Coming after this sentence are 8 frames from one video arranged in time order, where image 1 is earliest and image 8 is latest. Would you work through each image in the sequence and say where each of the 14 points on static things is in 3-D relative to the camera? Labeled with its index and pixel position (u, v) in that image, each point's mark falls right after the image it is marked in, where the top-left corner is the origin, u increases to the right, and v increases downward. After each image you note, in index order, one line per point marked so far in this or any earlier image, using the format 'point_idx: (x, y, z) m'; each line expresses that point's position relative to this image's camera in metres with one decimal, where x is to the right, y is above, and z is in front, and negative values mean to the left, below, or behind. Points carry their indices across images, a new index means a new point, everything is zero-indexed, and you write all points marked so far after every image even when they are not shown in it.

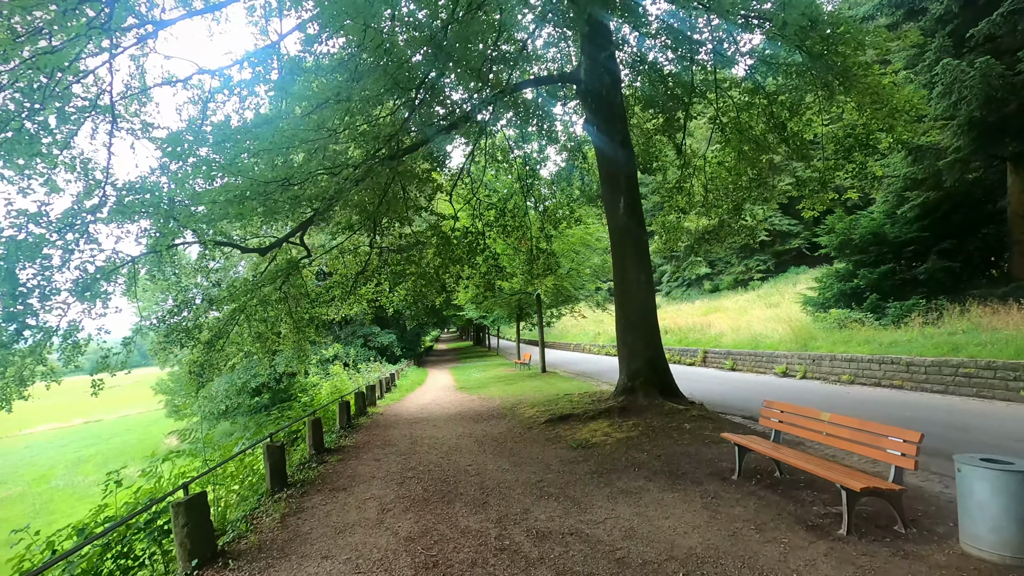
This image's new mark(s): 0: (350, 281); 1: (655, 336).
0: (-3.8, +0.1, +12.4) m
1: (+2.4, -0.8, +9.0) m
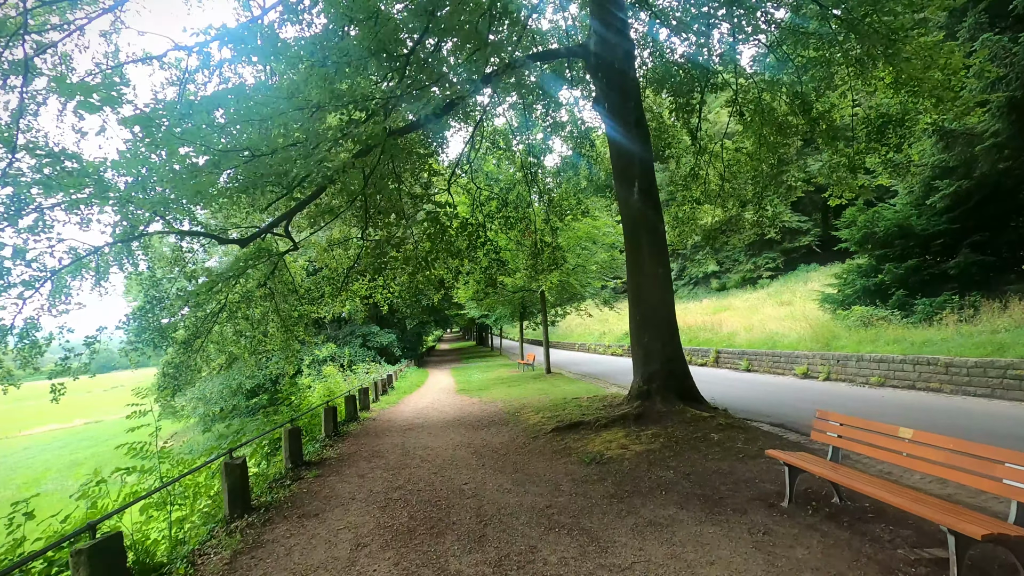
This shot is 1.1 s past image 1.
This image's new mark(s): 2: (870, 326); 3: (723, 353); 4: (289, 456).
0: (-3.8, +0.2, +11.5) m
1: (+2.5, -0.7, +8.1) m
2: (+9.4, -1.0, +14.0) m
3: (+7.0, -2.1, +17.7) m
4: (-2.7, -2.0, +6.4) m
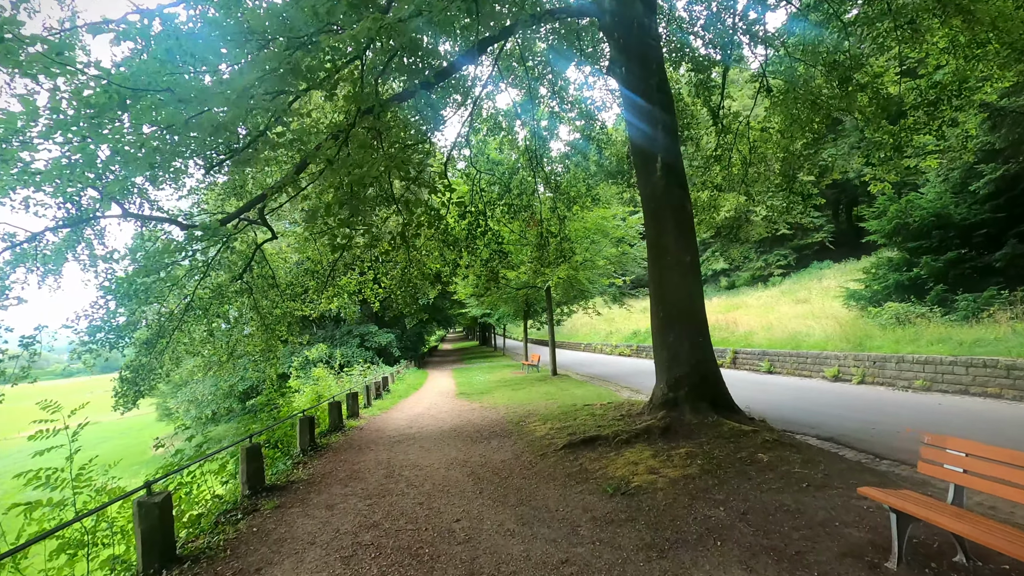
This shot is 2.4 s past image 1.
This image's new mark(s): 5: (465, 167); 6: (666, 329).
0: (-3.7, +0.3, +10.4) m
1: (+2.5, -0.6, +7.0) m
2: (+9.5, -0.9, +12.8) m
3: (+7.1, -2.0, +16.5) m
4: (-2.7, -1.9, +5.3) m
5: (-1.0, +2.5, +11.0) m
6: (+2.1, -0.5, +7.1) m
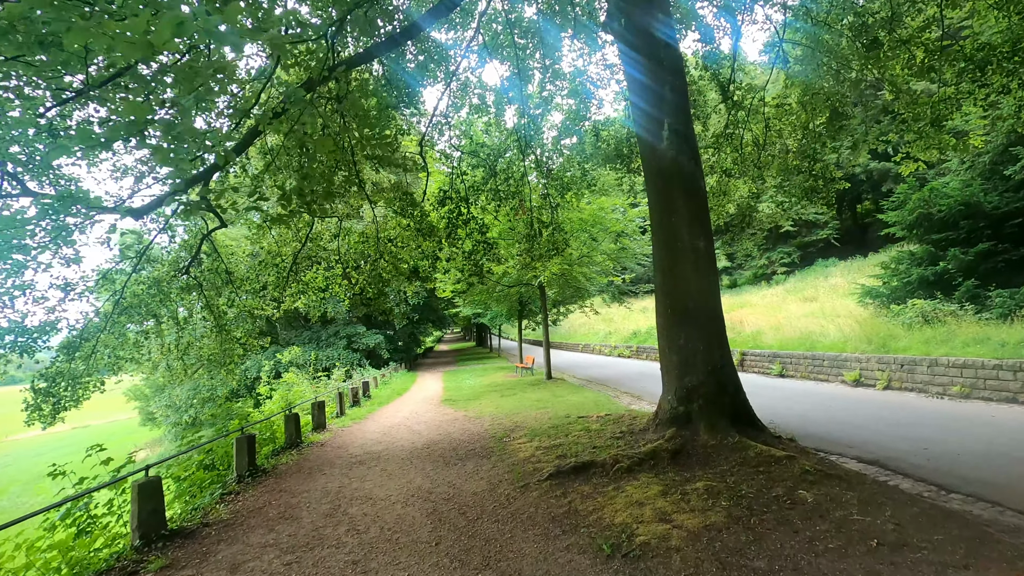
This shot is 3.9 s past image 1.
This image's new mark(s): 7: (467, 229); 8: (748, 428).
0: (-4.0, +0.4, +9.2) m
1: (+2.3, -0.5, +5.8) m
2: (+9.3, -0.8, +11.6) m
3: (+6.9, -1.9, +15.3) m
4: (-2.9, -1.8, +4.1) m
5: (-1.3, +2.6, +9.8) m
6: (+1.8, -0.5, +5.9) m
7: (-0.8, +1.1, +9.5) m
8: (+2.5, -1.5, +5.6) m
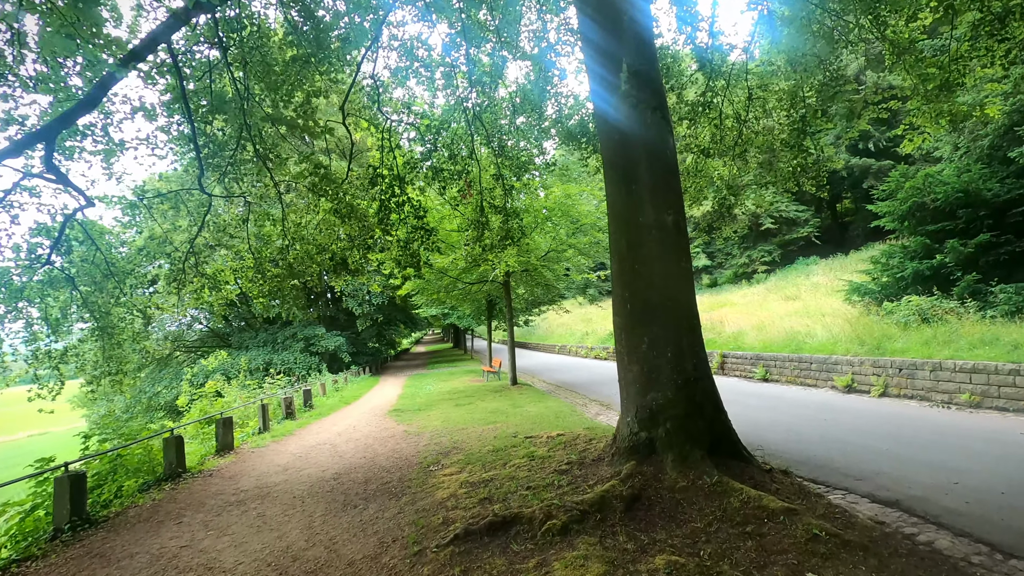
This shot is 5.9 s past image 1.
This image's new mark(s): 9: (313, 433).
0: (-4.8, +0.5, +7.7) m
1: (+1.5, -0.4, +4.5) m
2: (+8.3, -0.7, +10.5) m
3: (+5.8, -1.8, +14.1) m
4: (-3.6, -1.7, +2.6) m
5: (-2.1, +2.7, +8.4) m
6: (+1.1, -0.4, +4.5) m
7: (-1.7, +1.2, +8.1) m
8: (+1.7, -1.4, +4.2) m
9: (-3.6, -2.6, +9.6) m
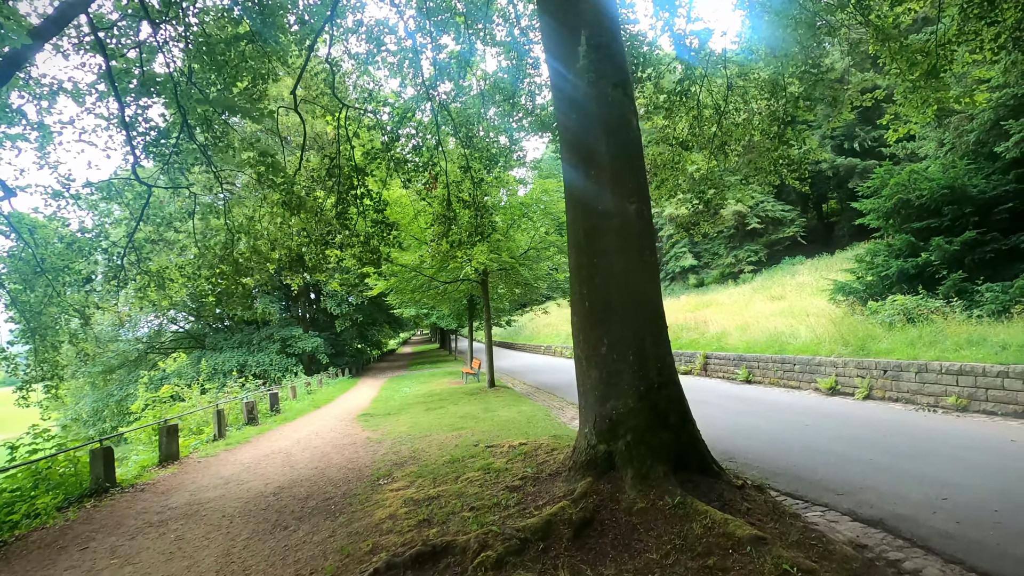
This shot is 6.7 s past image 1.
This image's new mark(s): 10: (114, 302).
0: (-5.3, +0.5, +7.1) m
1: (+1.1, -0.4, +4.0) m
2: (+7.8, -0.6, +10.2) m
3: (+5.2, -1.8, +13.7) m
4: (-4.0, -1.7, +2.0) m
5: (-2.6, +2.7, +7.8) m
6: (+0.6, -0.3, +4.1) m
7: (-2.2, +1.2, +7.6) m
8: (+1.3, -1.3, +3.8) m
9: (-4.1, -2.6, +9.1) m
10: (-6.0, -0.2, +8.1) m
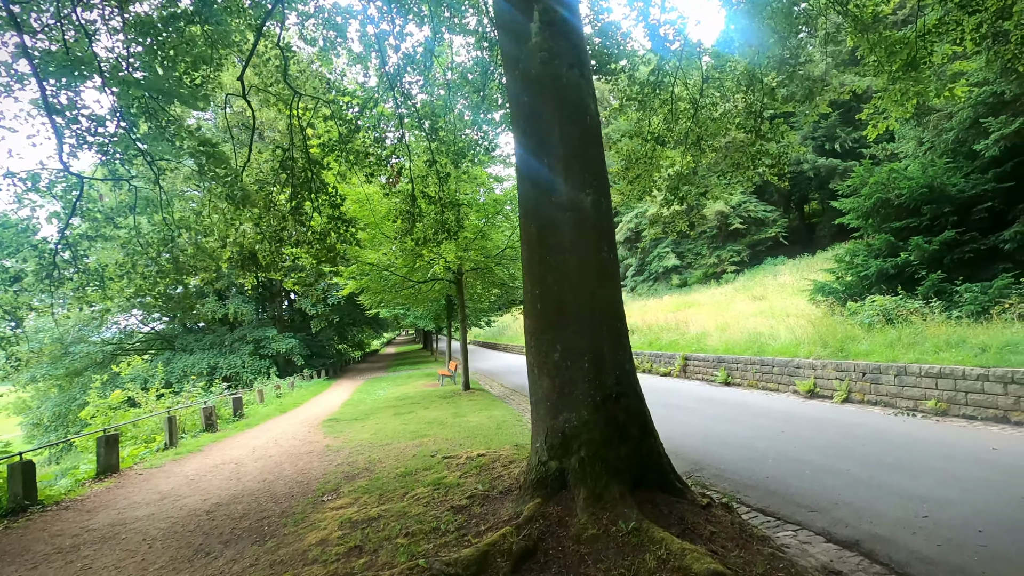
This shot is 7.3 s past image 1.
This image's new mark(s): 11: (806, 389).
0: (-5.8, +0.5, +6.6) m
1: (+0.7, -0.4, +3.7) m
2: (+7.2, -0.6, +10.0) m
3: (+4.6, -1.8, +13.5) m
4: (-4.3, -1.7, +1.5) m
5: (-3.1, +2.7, +7.4) m
6: (+0.2, -0.3, +3.7) m
7: (-2.6, +1.2, +7.1) m
8: (+0.9, -1.3, +3.4) m
9: (-4.6, -2.6, +8.6) m
10: (-6.5, -0.2, +7.5) m
11: (+5.3, -1.8, +9.6) m
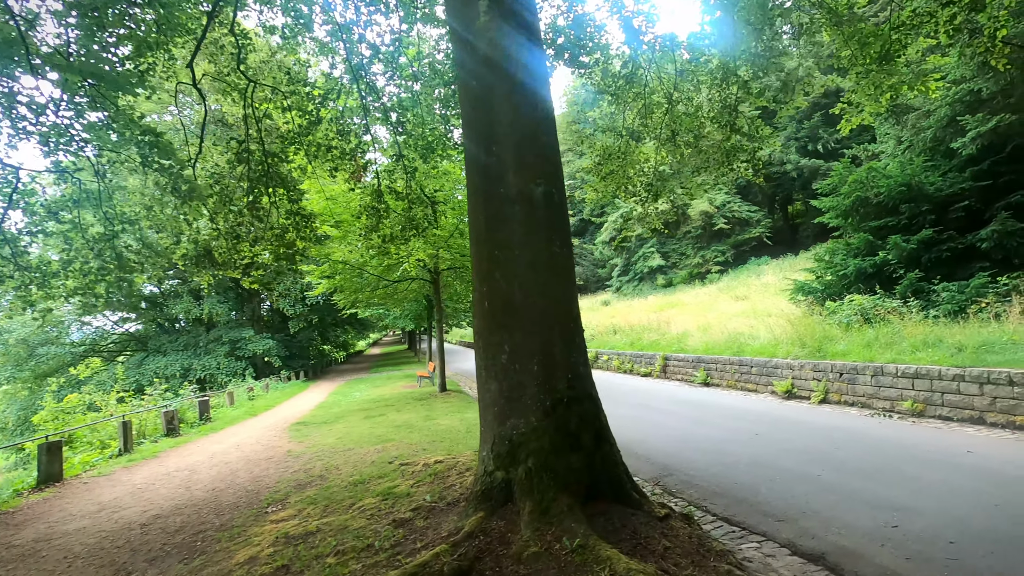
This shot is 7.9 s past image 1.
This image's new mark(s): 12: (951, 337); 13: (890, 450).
0: (-6.2, +0.6, +6.2) m
1: (+0.4, -0.4, +3.4) m
2: (+6.8, -0.6, +9.8) m
3: (+4.0, -1.8, +13.3) m
4: (-4.6, -1.7, +1.2) m
5: (-3.6, +2.7, +7.1) m
6: (-0.1, -0.3, +3.4) m
7: (-3.1, +1.2, +6.8) m
8: (+0.6, -1.3, +3.2) m
9: (-5.1, -2.6, +8.2) m
10: (-7.0, -0.2, +7.1) m
11: (+4.8, -1.8, +9.4) m
12: (+6.7, -0.7, +8.1) m
13: (+3.9, -1.7, +5.4) m
